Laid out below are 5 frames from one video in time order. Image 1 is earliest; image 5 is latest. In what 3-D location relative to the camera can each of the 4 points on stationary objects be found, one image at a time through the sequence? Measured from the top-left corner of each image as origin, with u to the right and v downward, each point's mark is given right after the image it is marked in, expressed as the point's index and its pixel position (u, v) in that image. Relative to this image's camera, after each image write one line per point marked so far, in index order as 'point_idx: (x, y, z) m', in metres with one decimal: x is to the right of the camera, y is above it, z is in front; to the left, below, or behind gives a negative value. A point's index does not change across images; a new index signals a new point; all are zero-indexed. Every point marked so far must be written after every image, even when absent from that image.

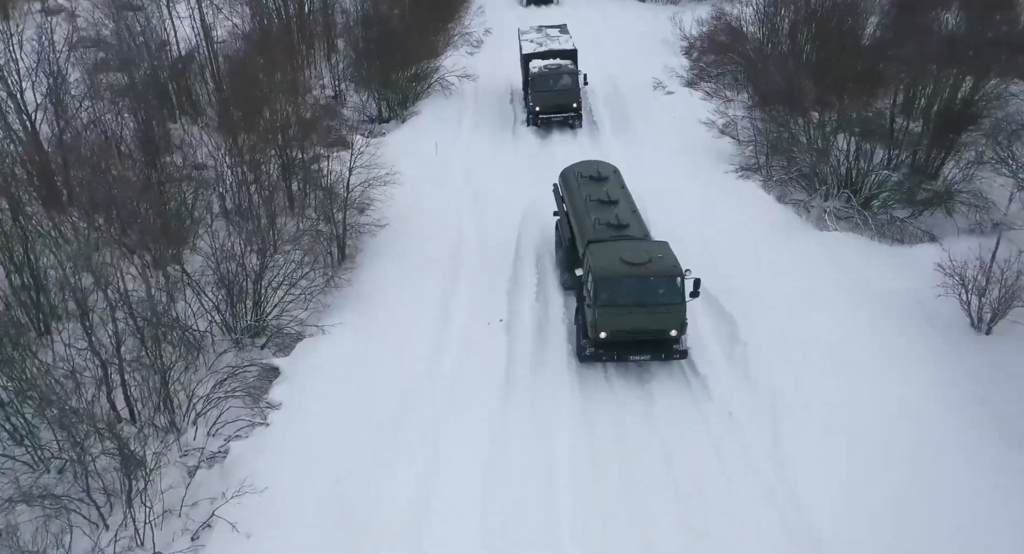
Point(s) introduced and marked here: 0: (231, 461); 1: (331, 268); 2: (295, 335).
0: (-4.2, -2.7, +12.1) m
1: (-4.1, +0.4, +18.5) m
2: (-4.5, -0.9, +16.6) m
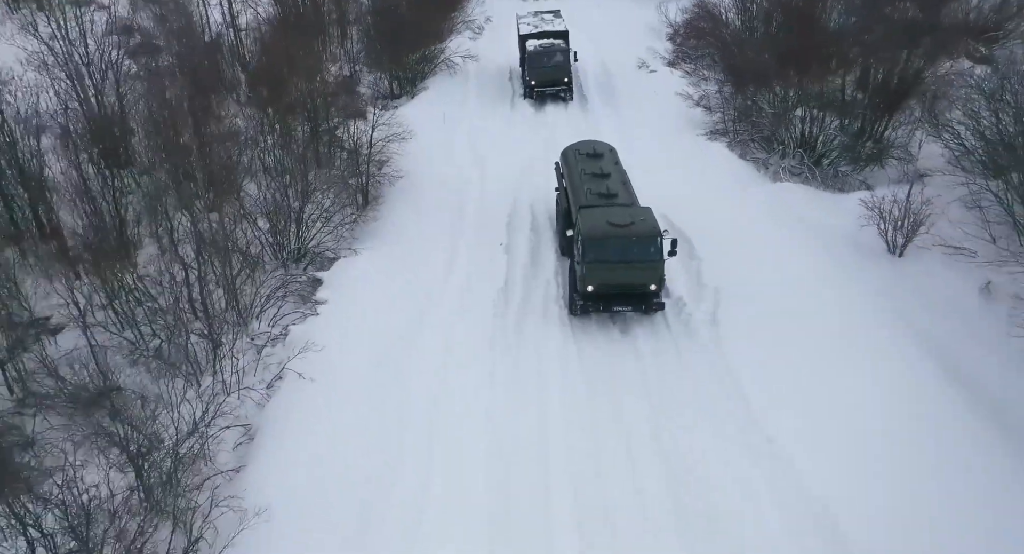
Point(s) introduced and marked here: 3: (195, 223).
0: (-4.2, -1.2, +15.5) m
1: (-4.2, +2.0, +21.8) m
2: (-4.5, +0.7, +20.0) m
3: (-7.9, +0.8, +18.4) m
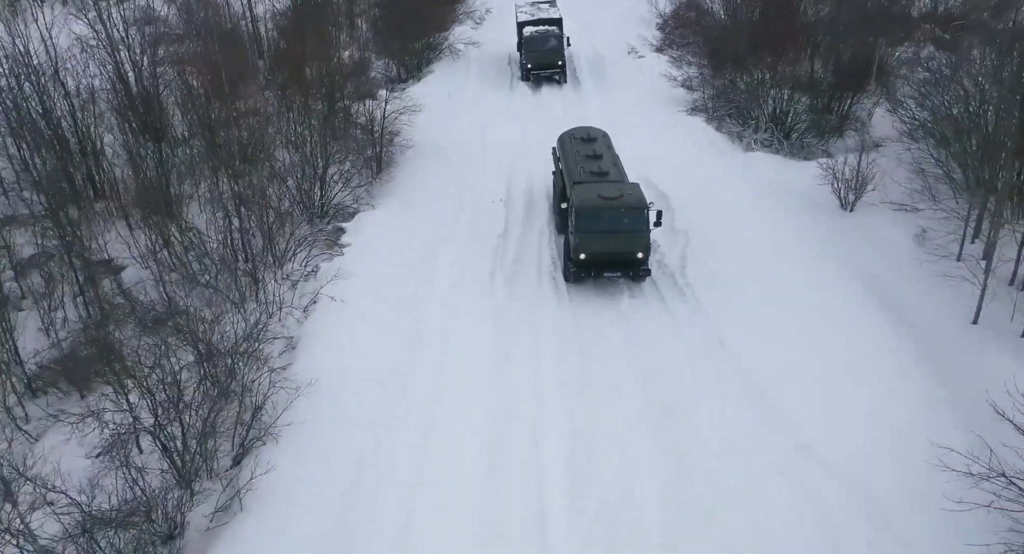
0: (-4.2, +0.1, +18.1) m
1: (-4.2, +3.3, +24.4) m
2: (-4.6, +2.0, +22.6) m
3: (-8.0, +2.1, +21.0) m
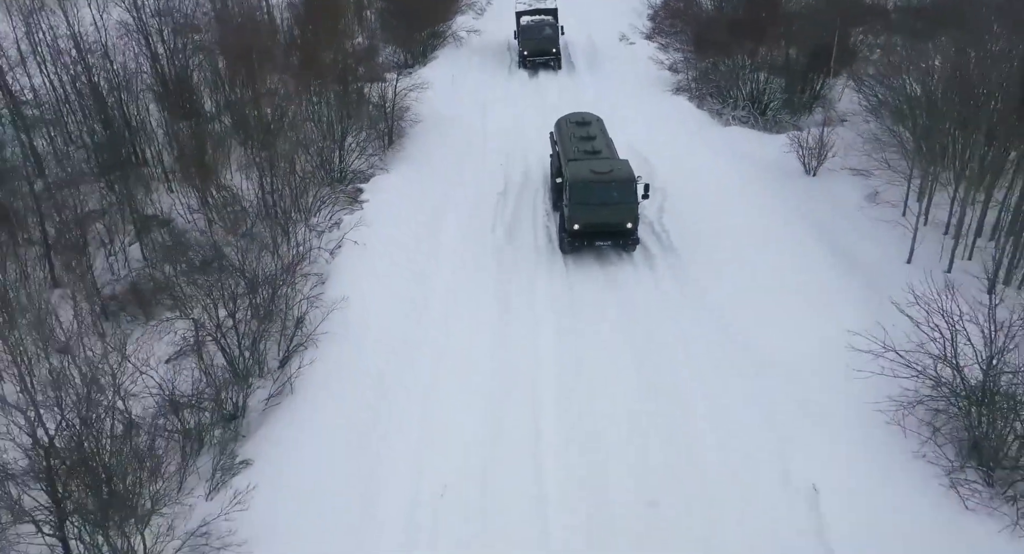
0: (-4.3, +1.3, +20.7) m
1: (-4.3, +4.5, +27.0) m
2: (-4.6, +3.3, +25.1) m
3: (-8.0, +3.3, +23.6) m
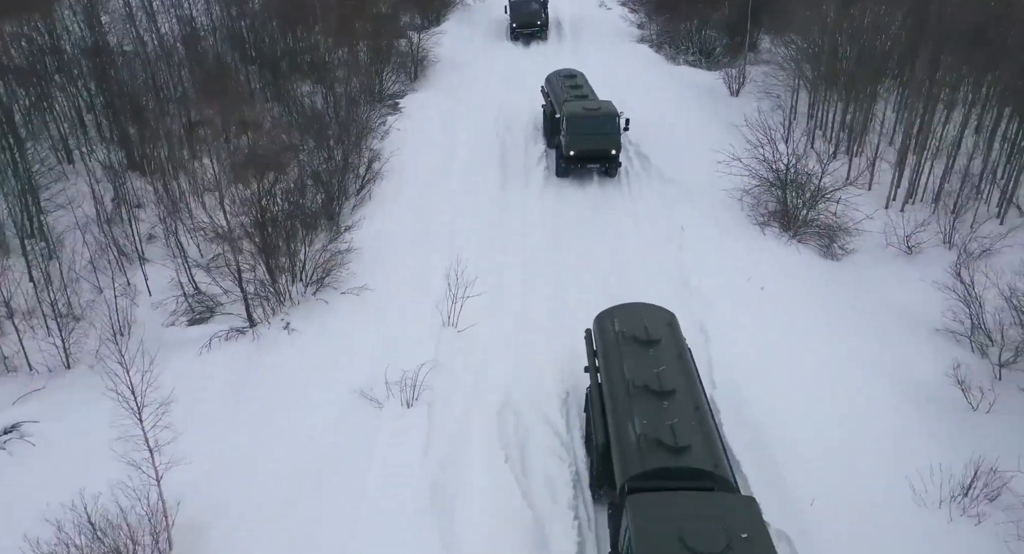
0: (-4.4, +5.4, +28.6) m
1: (-4.4, +8.7, +34.9) m
2: (-4.7, +7.4, +33.1) m
3: (-8.1, +7.5, +31.5) m
